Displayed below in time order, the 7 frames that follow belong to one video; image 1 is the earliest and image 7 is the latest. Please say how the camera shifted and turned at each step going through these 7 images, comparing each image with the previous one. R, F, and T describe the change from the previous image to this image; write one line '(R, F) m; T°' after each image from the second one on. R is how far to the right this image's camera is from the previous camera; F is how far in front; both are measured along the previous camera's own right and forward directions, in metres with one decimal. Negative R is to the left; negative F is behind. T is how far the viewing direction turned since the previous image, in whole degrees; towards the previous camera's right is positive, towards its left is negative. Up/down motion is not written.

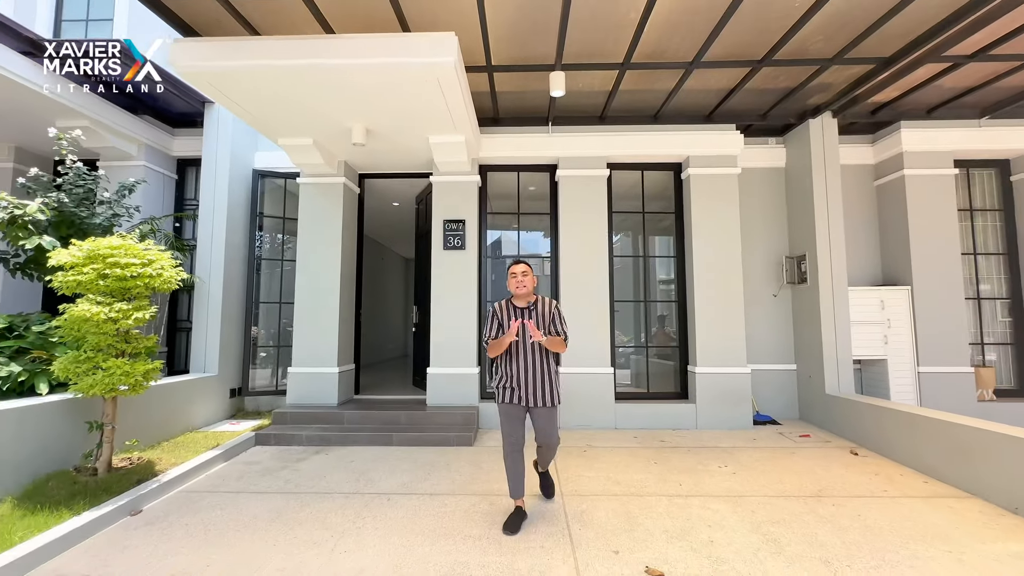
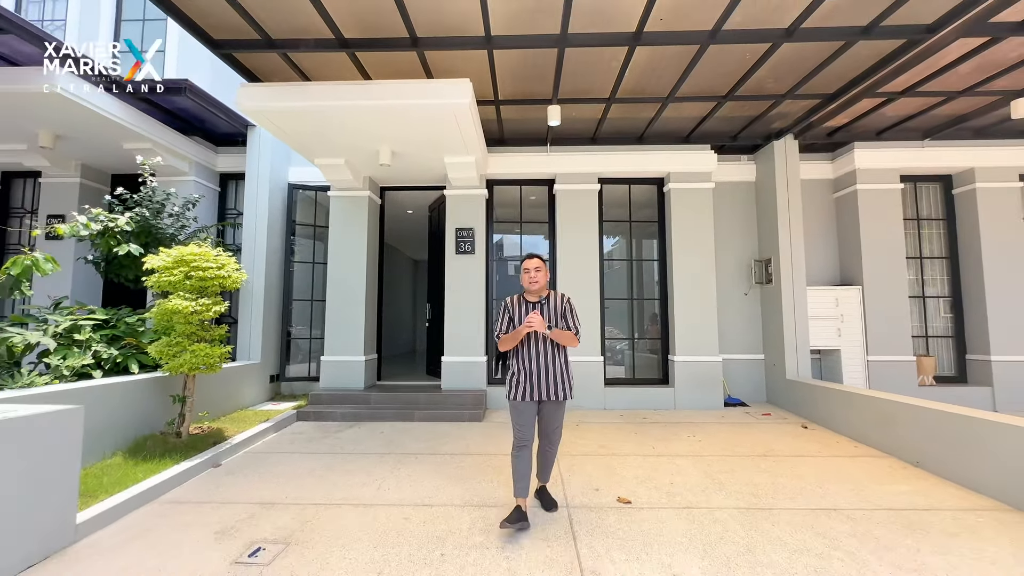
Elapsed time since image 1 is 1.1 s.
(0.0, -0.7) m; 0°
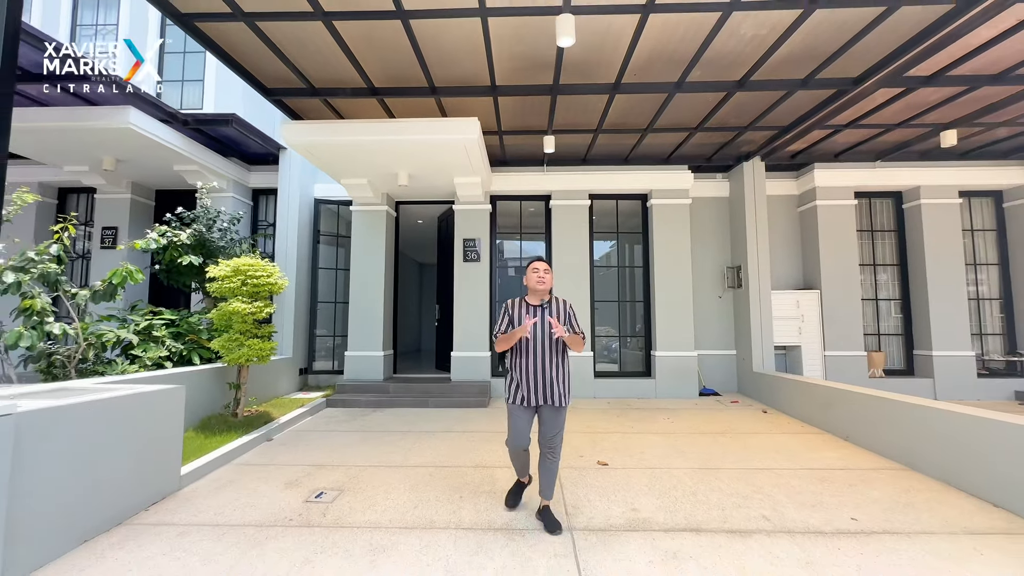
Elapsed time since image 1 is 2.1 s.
(0.0, -0.8) m; 0°
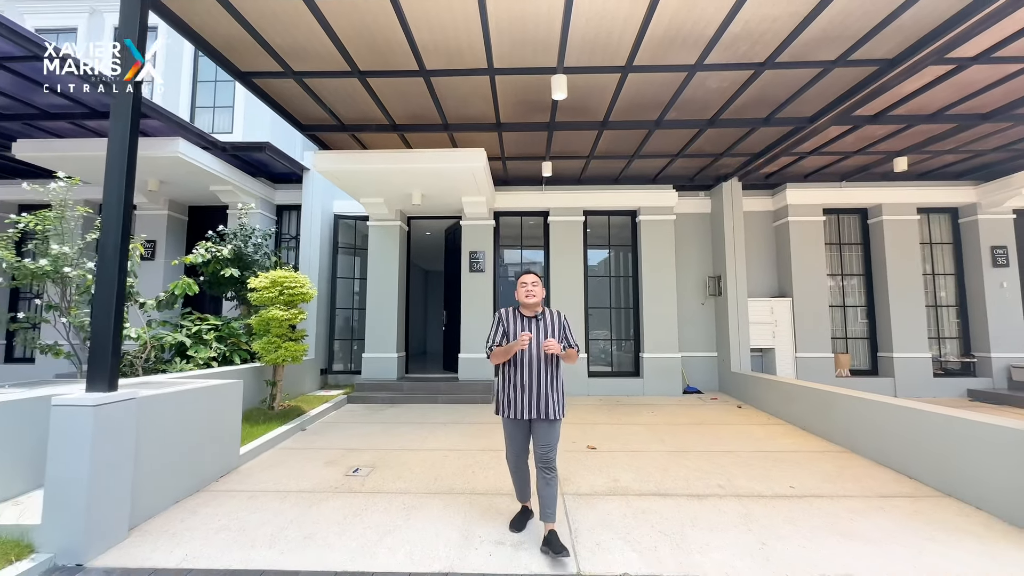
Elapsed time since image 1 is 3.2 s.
(0.0, -0.7) m; 0°
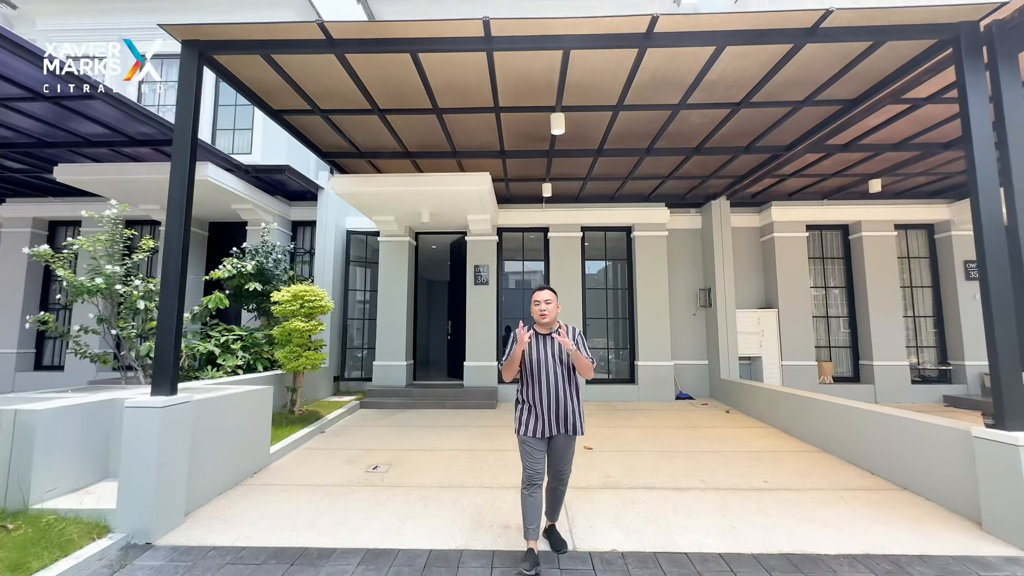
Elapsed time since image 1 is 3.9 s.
(0.0, -0.4) m; 0°
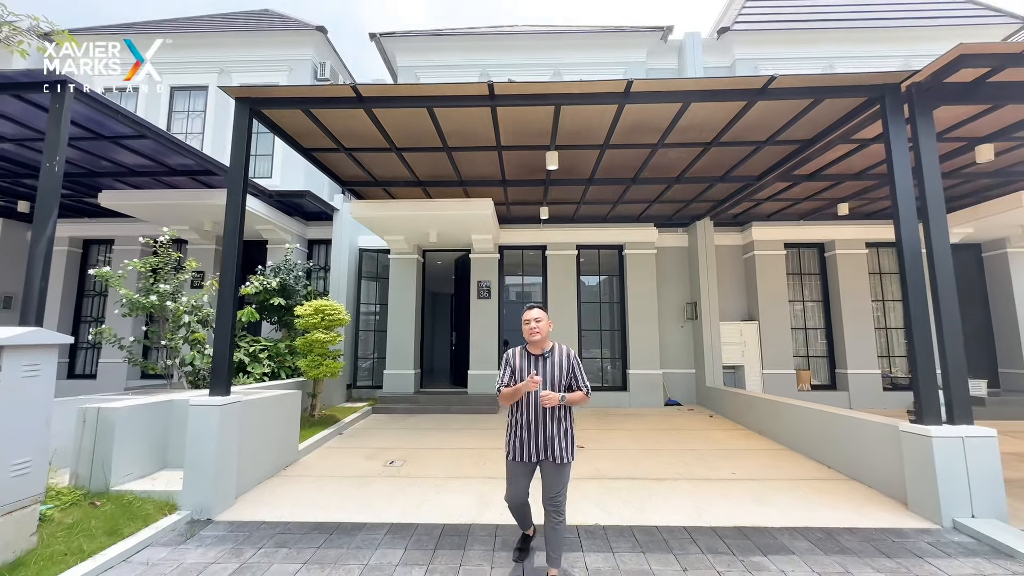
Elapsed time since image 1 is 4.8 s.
(0.0, -0.6) m; 0°
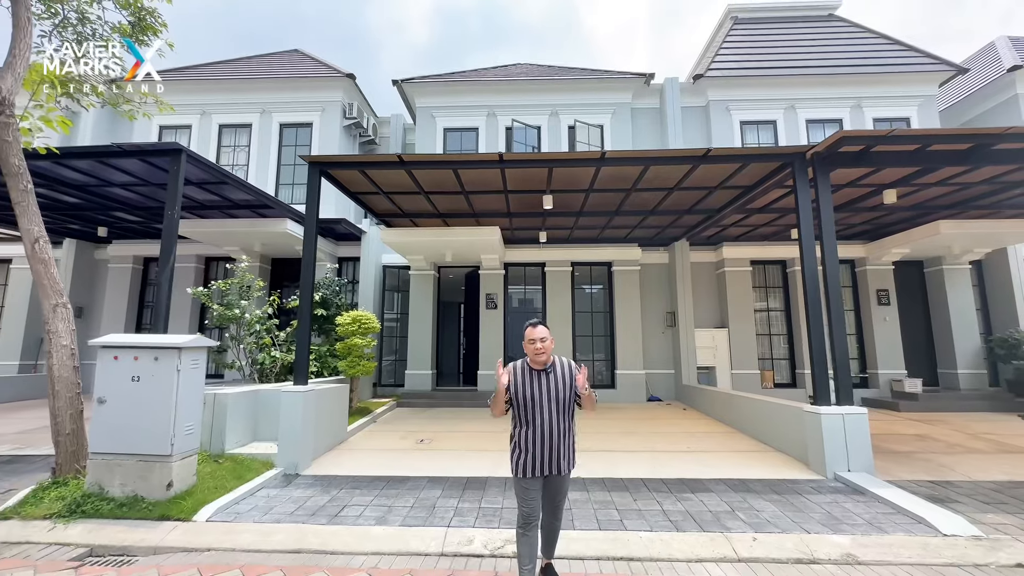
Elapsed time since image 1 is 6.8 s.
(0.0, -1.3) m; 0°
